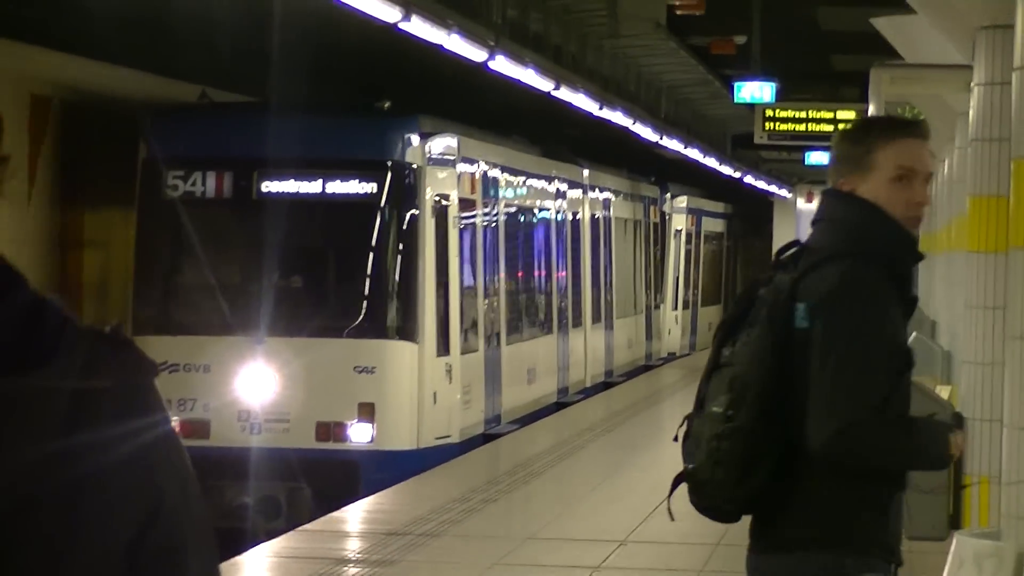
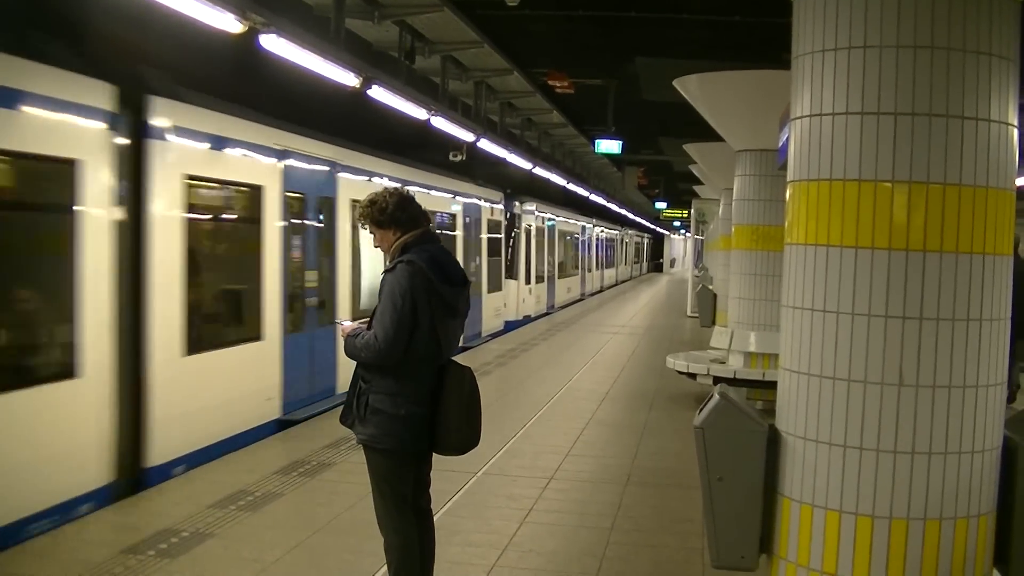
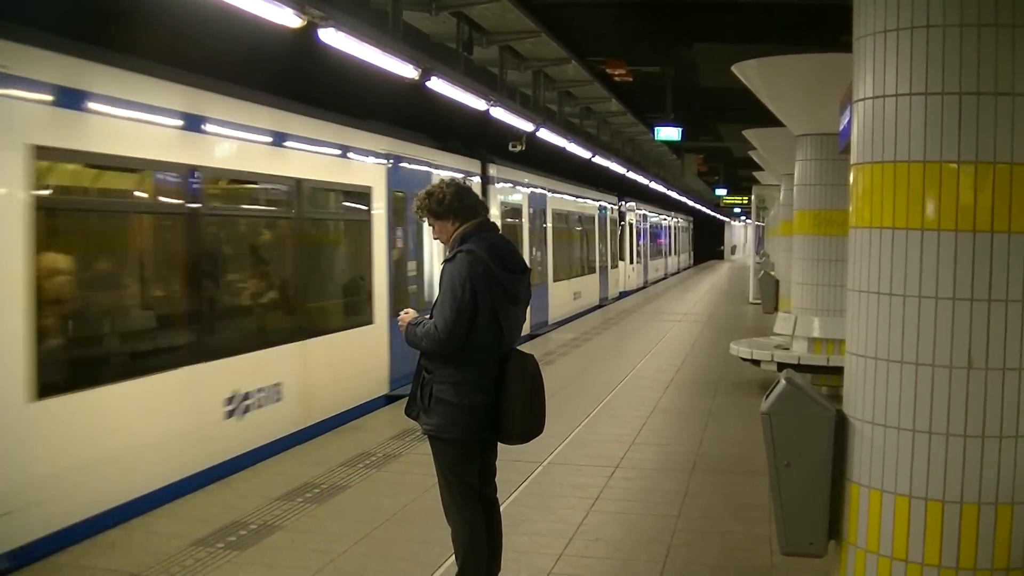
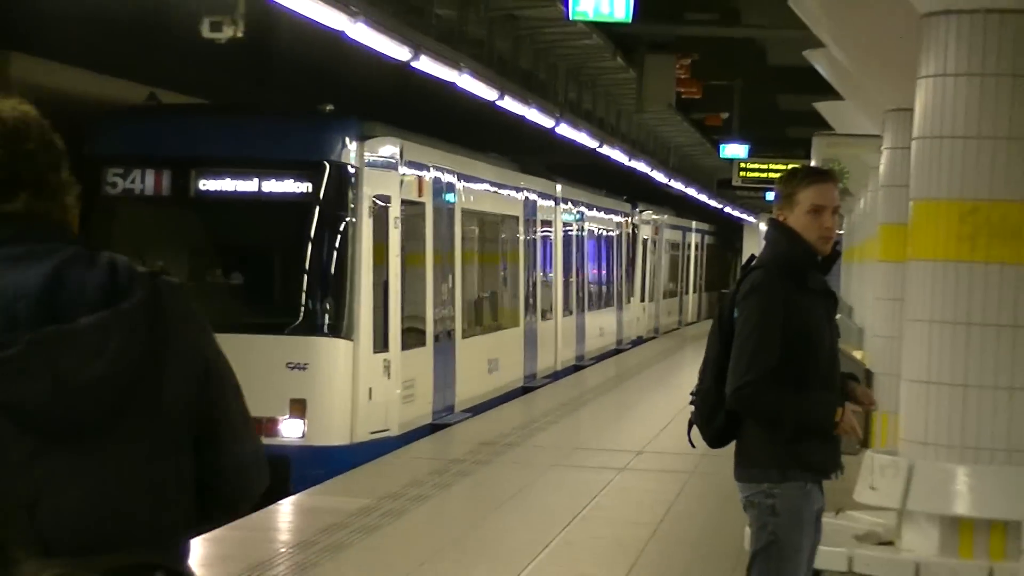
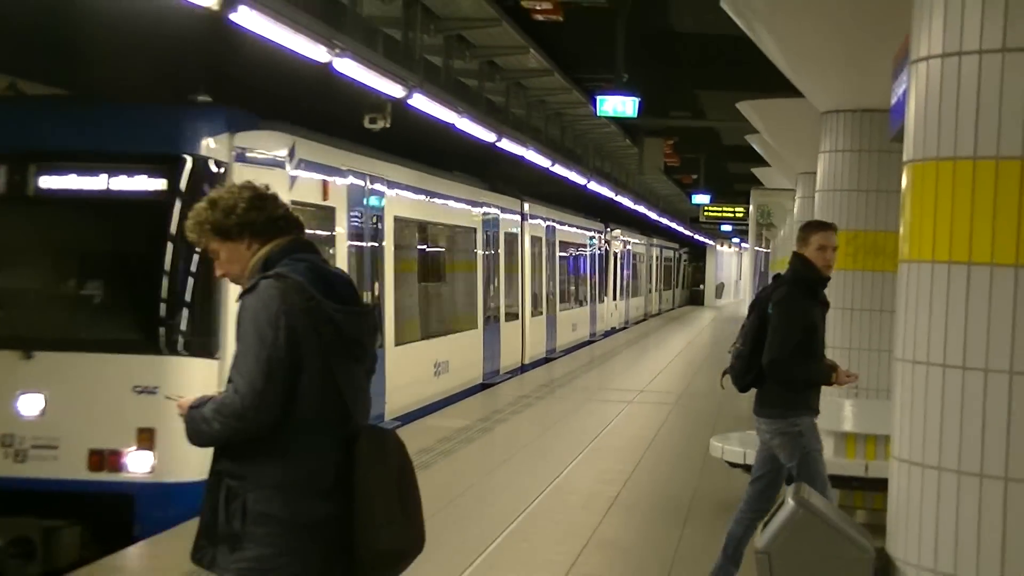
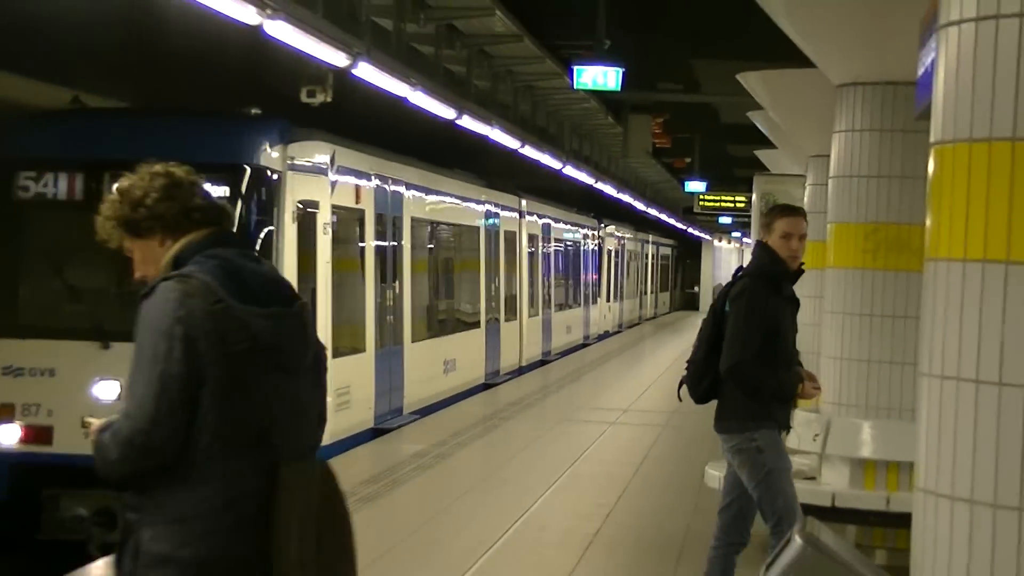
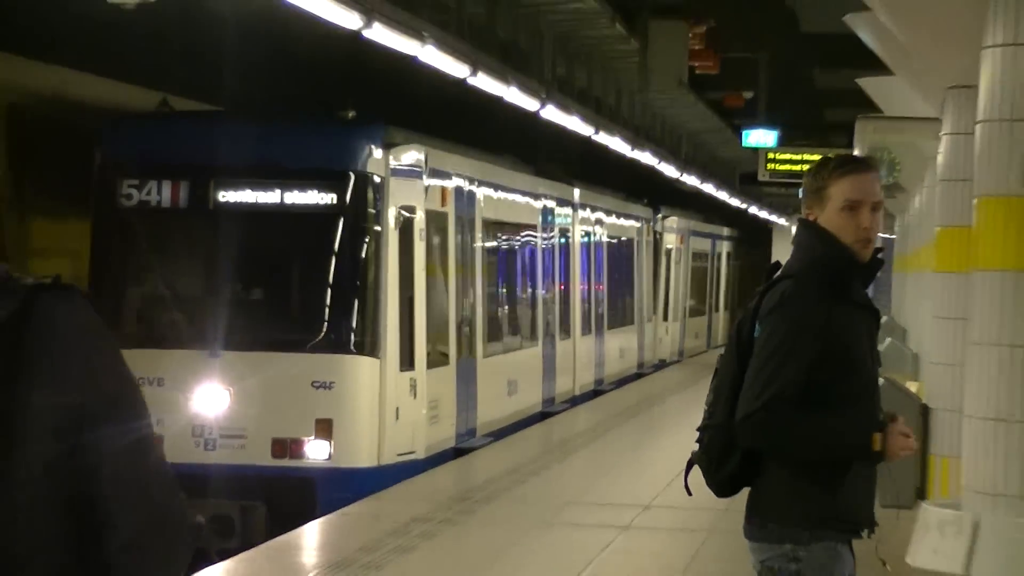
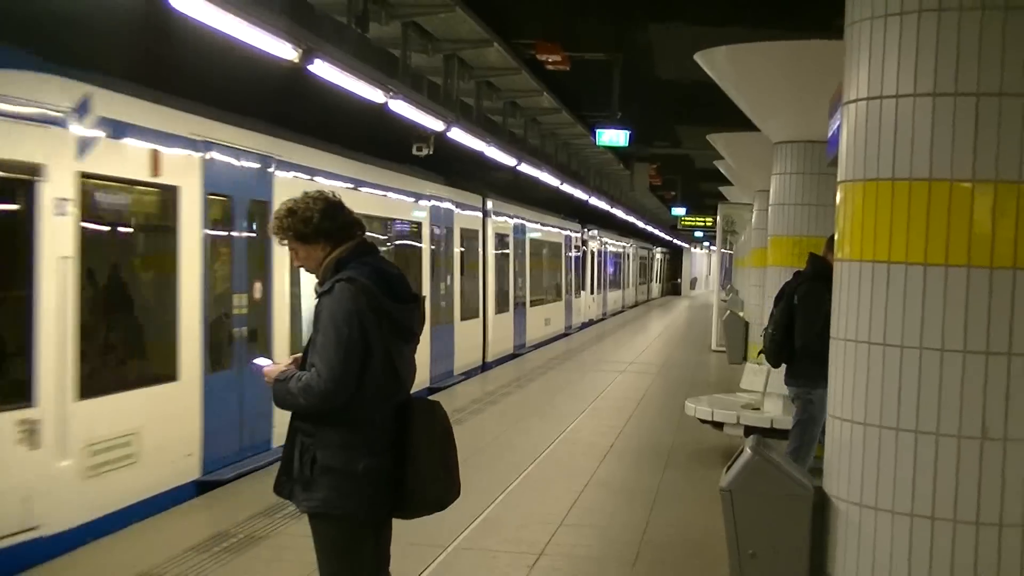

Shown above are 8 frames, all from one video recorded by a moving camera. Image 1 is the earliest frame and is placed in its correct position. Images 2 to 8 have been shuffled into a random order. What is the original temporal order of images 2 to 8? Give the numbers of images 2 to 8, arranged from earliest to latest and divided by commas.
7, 4, 6, 5, 8, 2, 3
